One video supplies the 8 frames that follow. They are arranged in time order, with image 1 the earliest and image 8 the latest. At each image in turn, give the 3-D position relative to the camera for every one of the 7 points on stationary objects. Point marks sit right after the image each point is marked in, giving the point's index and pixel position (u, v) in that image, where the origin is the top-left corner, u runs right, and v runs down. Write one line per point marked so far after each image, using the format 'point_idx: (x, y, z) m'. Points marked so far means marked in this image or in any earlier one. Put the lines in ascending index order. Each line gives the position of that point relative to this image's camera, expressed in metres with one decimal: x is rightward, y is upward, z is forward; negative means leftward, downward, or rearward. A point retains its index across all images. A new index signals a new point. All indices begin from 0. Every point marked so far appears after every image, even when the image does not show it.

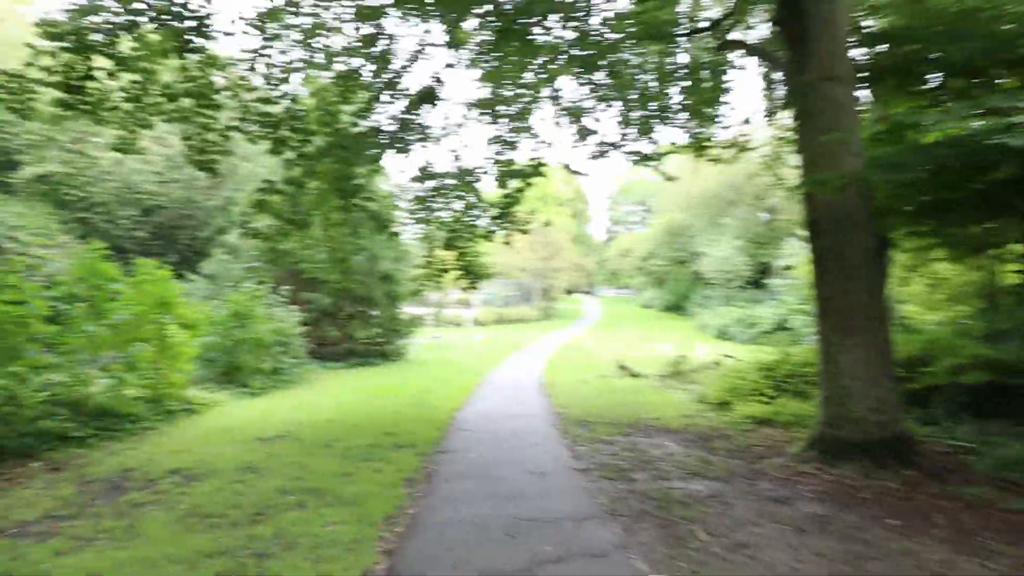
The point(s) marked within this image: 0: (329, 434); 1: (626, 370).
0: (-2.3, -1.8, +7.8) m
1: (+2.9, -2.1, +15.7) m
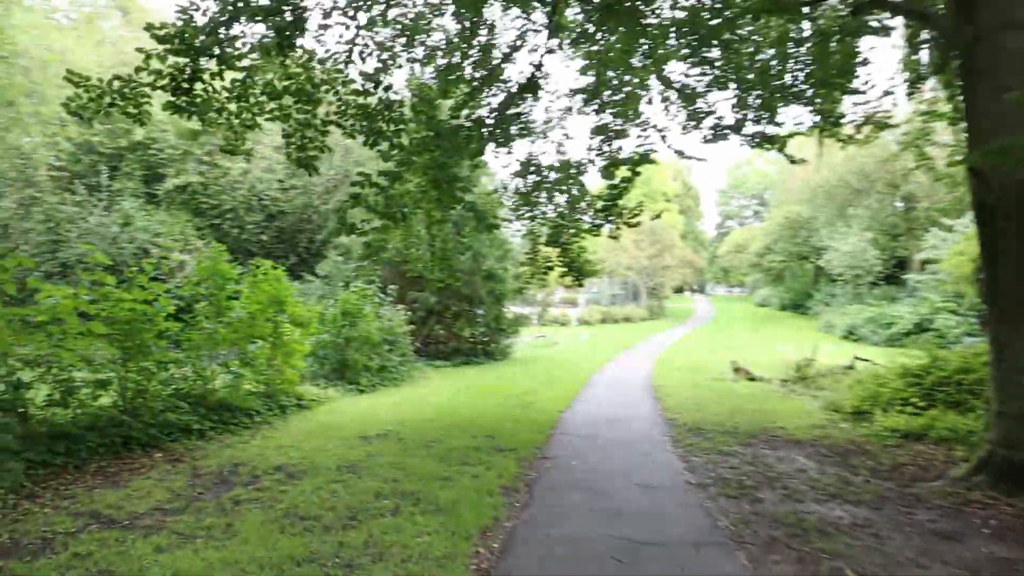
0: (-1.0, -1.8, +7.7) m
1: (+5.4, -2.0, +14.6) m
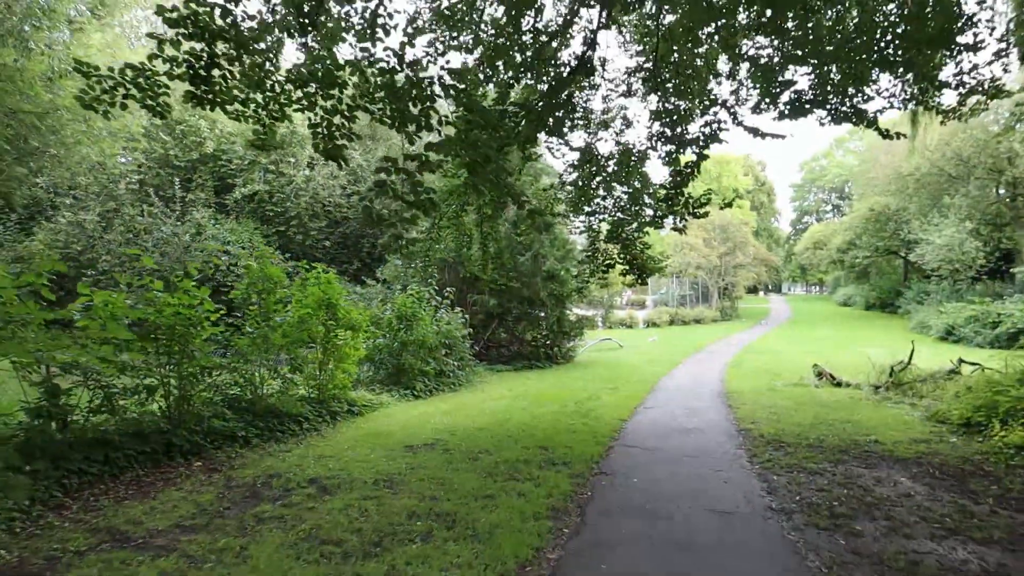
0: (-0.4, -1.8, +7.1) m
1: (+6.8, -1.9, +13.4) m
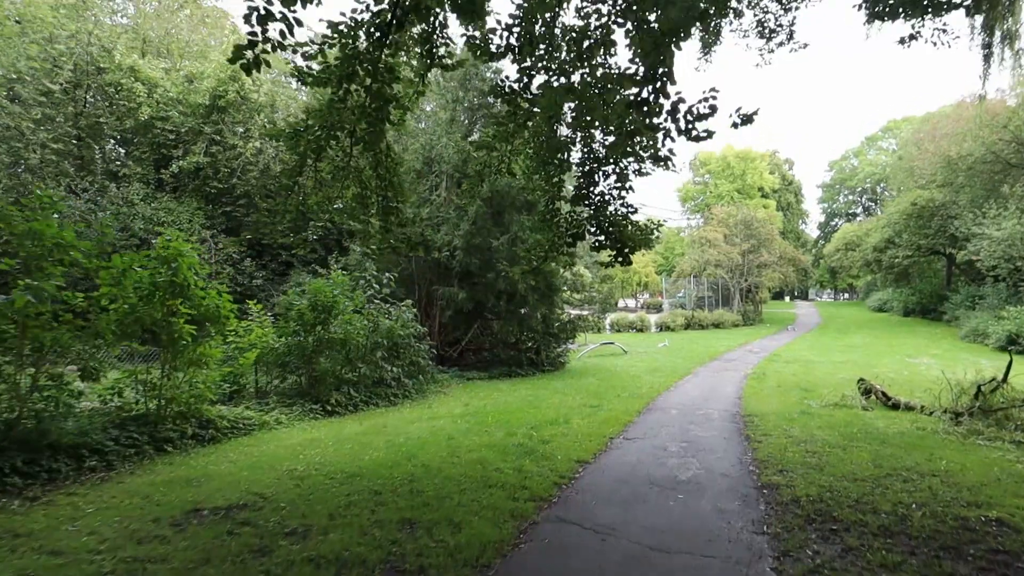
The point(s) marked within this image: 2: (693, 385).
0: (-1.4, -1.5, +4.2) m
1: (+6.0, -1.8, +10.2) m
2: (+3.6, -1.9, +12.5) m
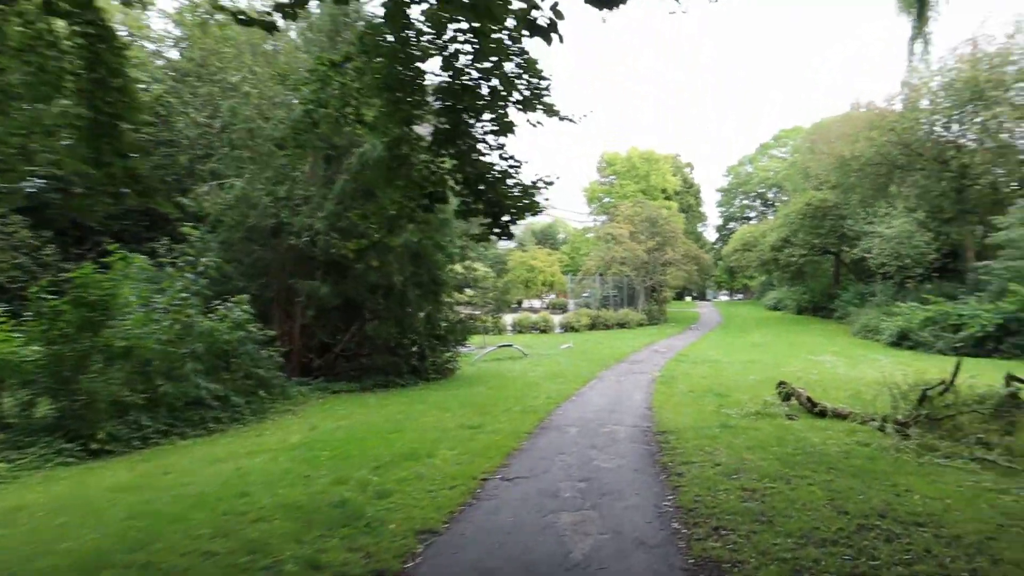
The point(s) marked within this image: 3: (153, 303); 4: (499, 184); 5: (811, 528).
0: (-2.3, -1.4, +1.8) m
1: (+4.1, -1.6, +8.8) m
2: (+1.4, -1.8, +10.8) m
3: (-4.4, -0.2, +7.7) m
4: (-0.1, +1.0, +5.8) m
5: (+2.0, -1.6, +4.1) m
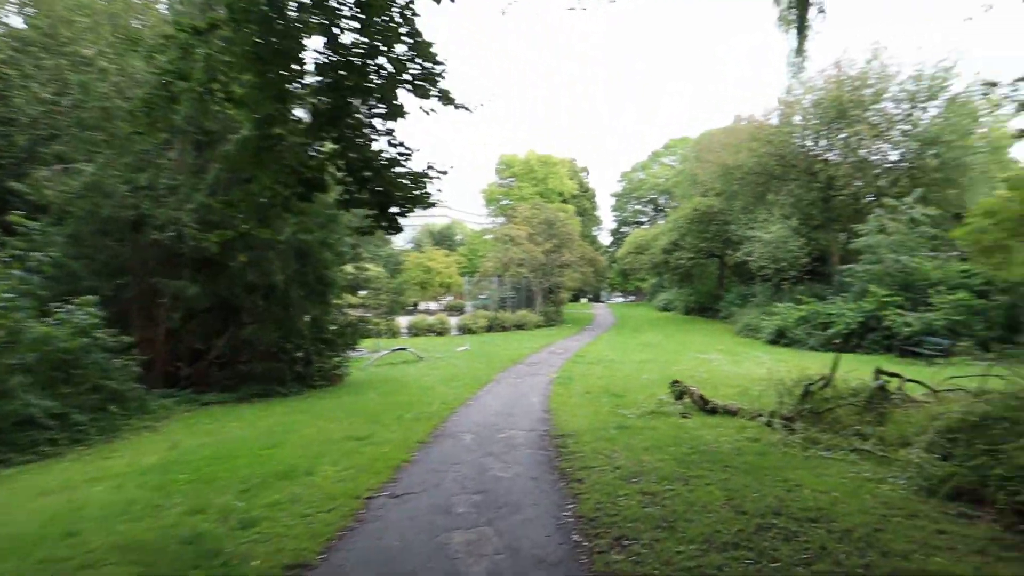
0: (-2.6, -1.3, +1.0) m
1: (+2.6, -1.6, +9.0) m
2: (-0.3, -1.8, +10.5) m
3: (-5.6, -0.1, +6.5) m
4: (-1.1, +1.0, +5.3) m
5: (+1.3, -1.6, +4.0) m
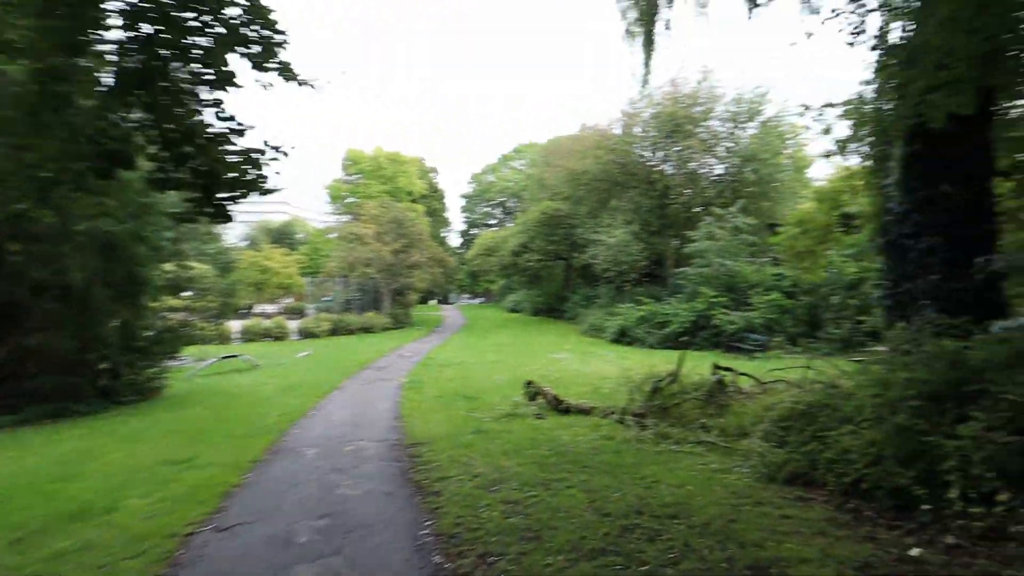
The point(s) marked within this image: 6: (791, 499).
0: (-2.6, -1.3, 0.0) m
1: (+0.5, -1.6, +9.0) m
2: (-2.7, -1.8, +9.7) m
3: (-6.9, -0.1, +4.6) m
4: (-2.2, +1.0, +4.5) m
5: (+0.4, -1.5, +3.8) m
6: (+2.2, -1.6, +4.8) m
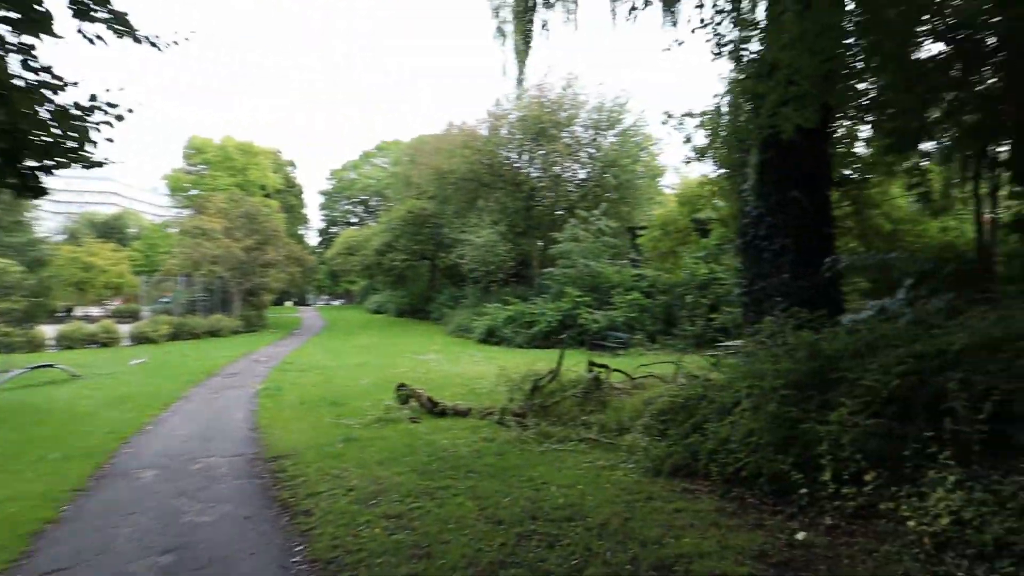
0: (-2.3, -1.2, -0.9) m
1: (-1.2, -1.6, +8.5) m
2: (-4.5, -1.8, +8.6) m
3: (-7.5, -0.1, +2.7) m
4: (-2.9, +1.1, +3.6) m
5: (-0.2, -1.5, +3.5) m
6: (+1.3, -1.6, +4.8) m
